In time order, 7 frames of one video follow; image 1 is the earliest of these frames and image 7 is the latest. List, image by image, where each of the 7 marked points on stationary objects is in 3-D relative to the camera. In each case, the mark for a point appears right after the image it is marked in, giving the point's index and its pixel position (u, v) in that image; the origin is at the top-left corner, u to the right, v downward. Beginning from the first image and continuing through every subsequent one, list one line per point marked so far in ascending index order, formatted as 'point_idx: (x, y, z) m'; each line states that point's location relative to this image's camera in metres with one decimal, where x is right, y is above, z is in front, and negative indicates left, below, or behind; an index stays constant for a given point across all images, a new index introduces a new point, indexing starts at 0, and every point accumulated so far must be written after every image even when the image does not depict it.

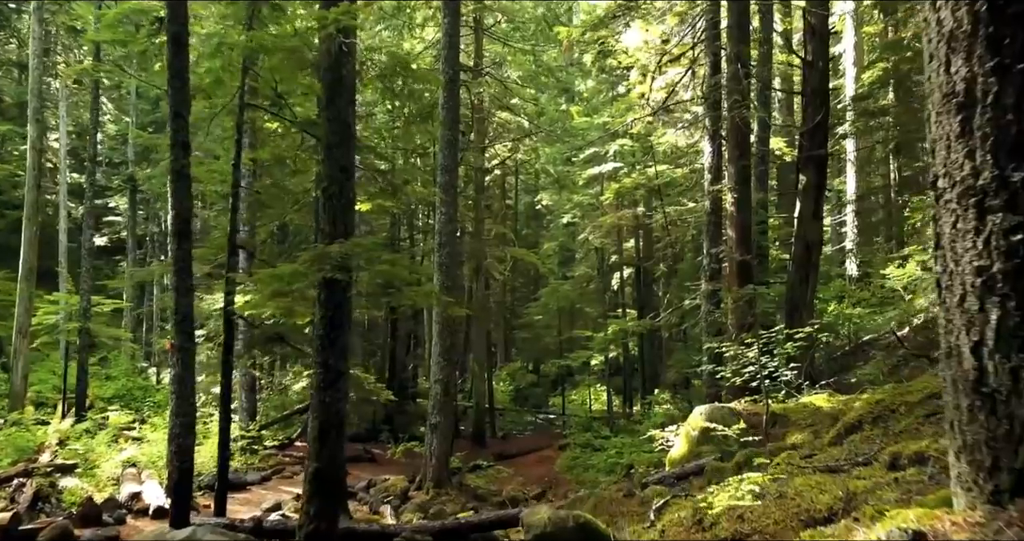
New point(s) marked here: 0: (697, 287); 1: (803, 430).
0: (+3.8, -0.3, +15.0) m
1: (+2.9, -1.6, +7.2) m
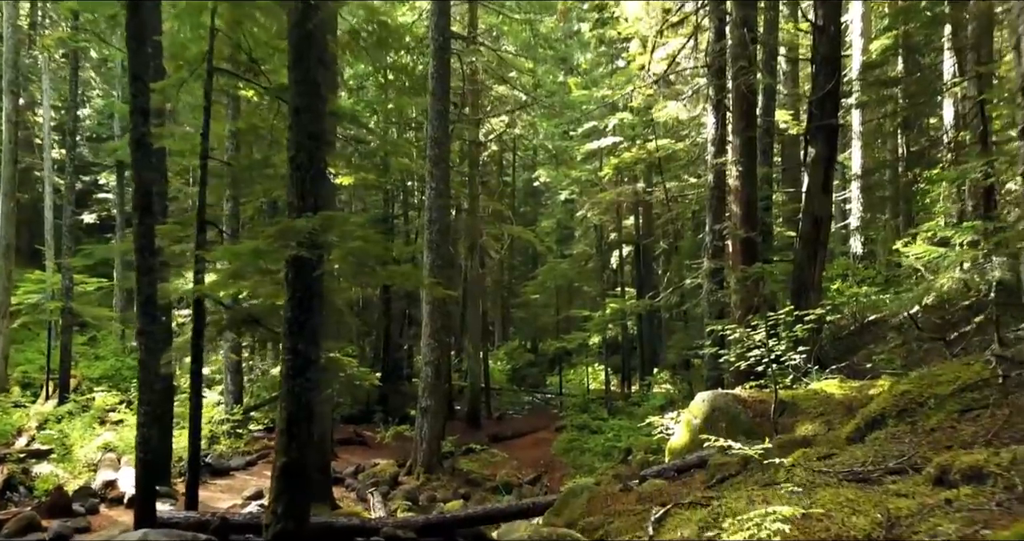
0: (+3.7, +0.1, +14.4) m
1: (+2.8, -1.4, +6.6) m
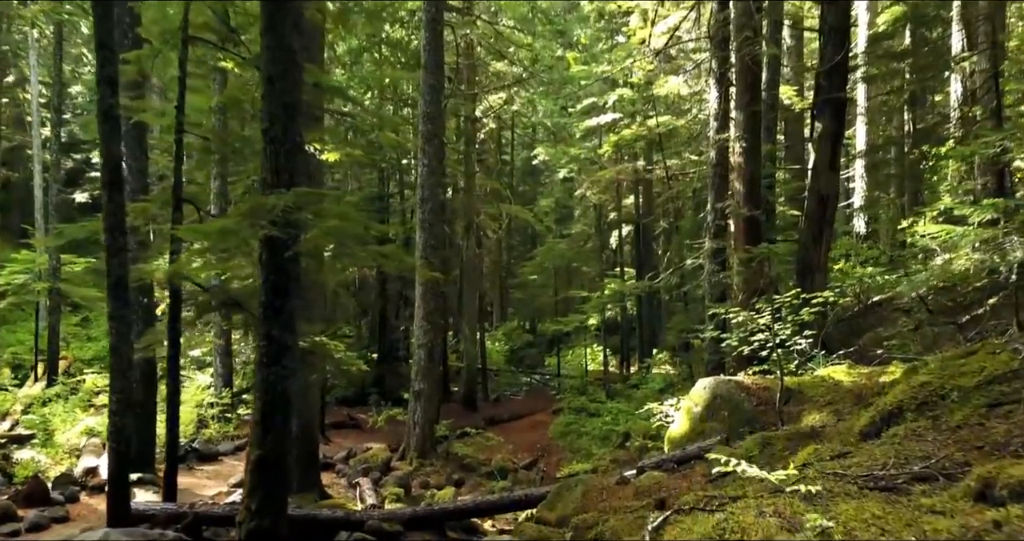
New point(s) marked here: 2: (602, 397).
0: (+3.6, +0.5, +14.0) m
1: (+2.7, -1.2, +6.3) m
2: (+2.3, -3.2, +18.7) m
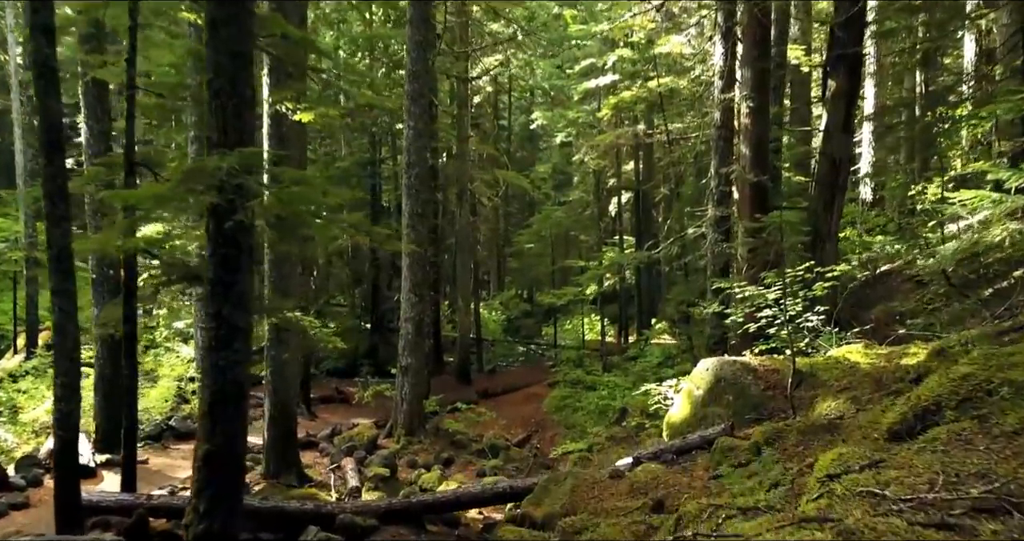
0: (+3.4, +1.0, +13.3) m
1: (+2.5, -1.0, +5.7) m
2: (+2.1, -2.4, +18.1) m
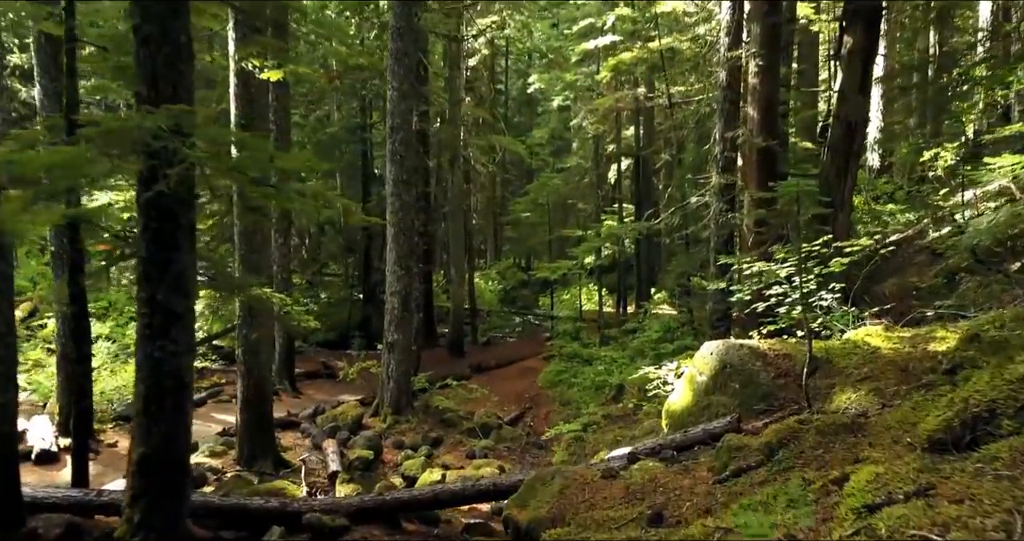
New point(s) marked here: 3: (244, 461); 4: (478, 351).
0: (+3.3, +1.5, +12.6) m
1: (+2.4, -0.8, +5.0) m
2: (+2.0, -1.7, +17.6) m
3: (-3.3, -2.3, +8.9) m
4: (-0.9, -2.2, +19.9) m
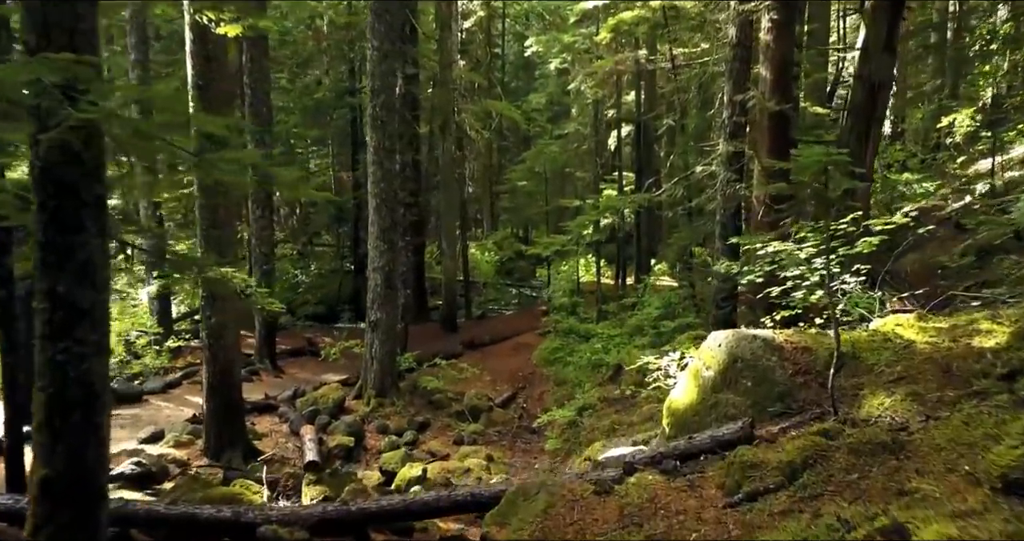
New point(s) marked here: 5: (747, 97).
0: (+3.2, +2.0, +11.7) m
1: (+2.3, -0.7, +4.3) m
2: (+1.9, -1.1, +16.9) m
3: (-3.4, -2.1, +8.3) m
4: (-1.0, -1.4, +19.3) m
5: (+2.9, +2.2, +9.1) m
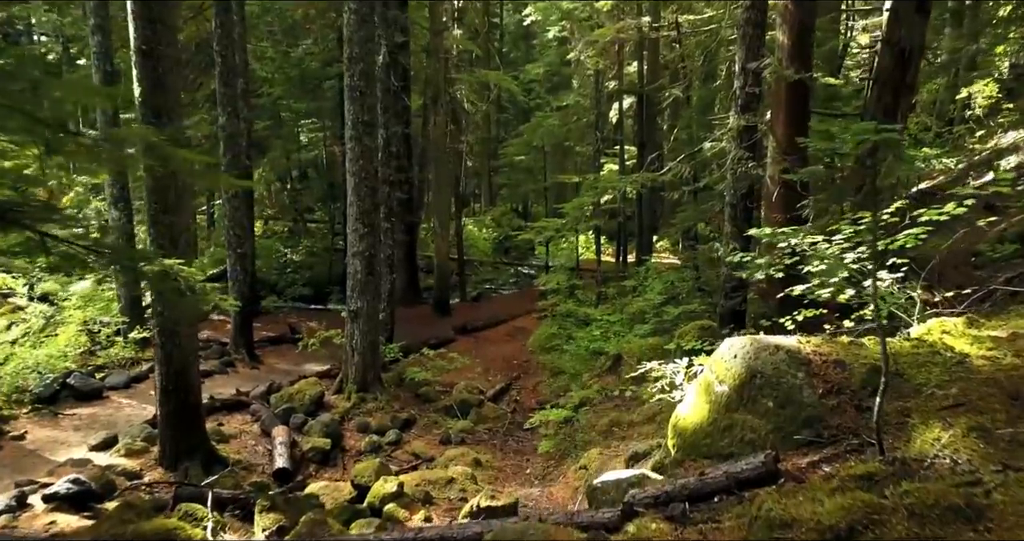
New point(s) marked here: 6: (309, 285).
0: (+3.1, +2.2, +10.8) m
1: (+2.1, -0.8, +3.5) m
2: (+1.8, -0.7, +16.0) m
3: (-3.5, -1.9, +7.5) m
4: (-1.2, -0.9, +18.5) m
5: (+2.8, +2.3, +8.2) m
6: (-5.4, -0.4, +19.7) m
